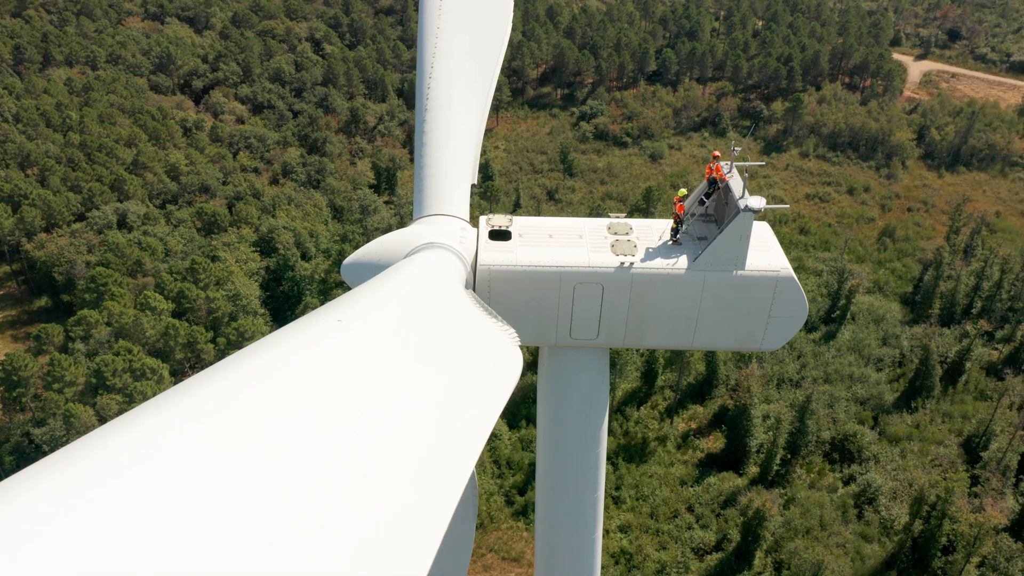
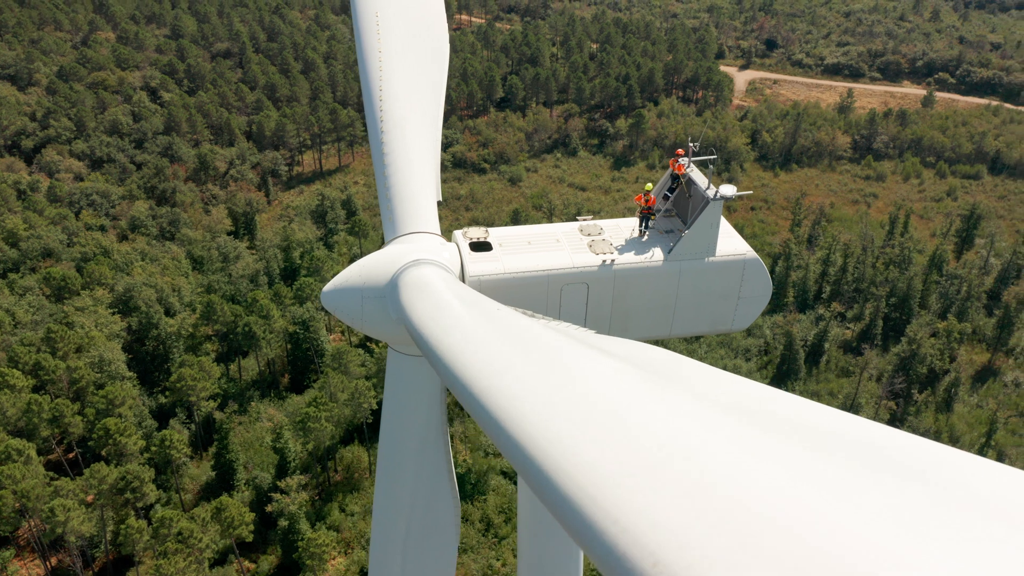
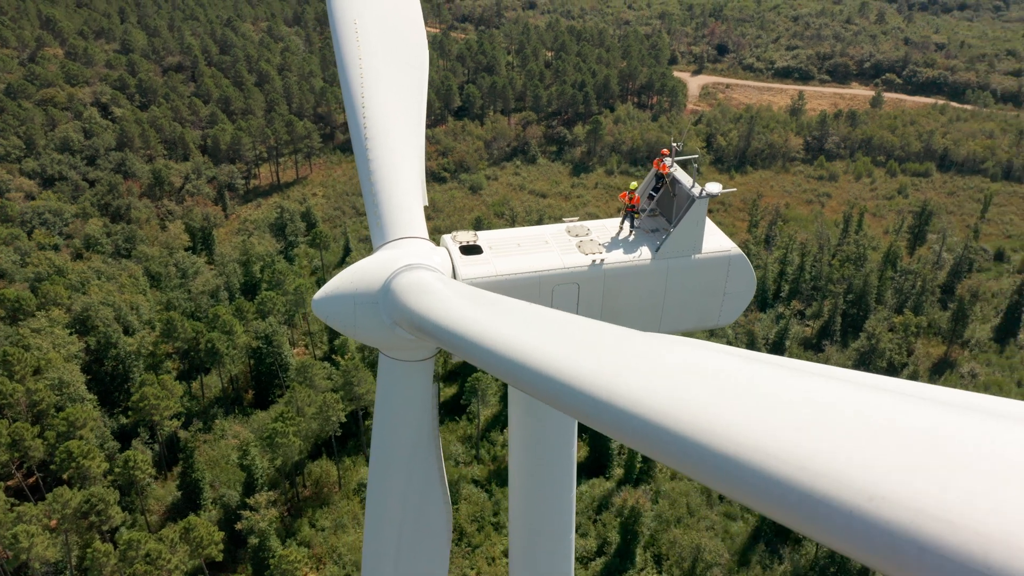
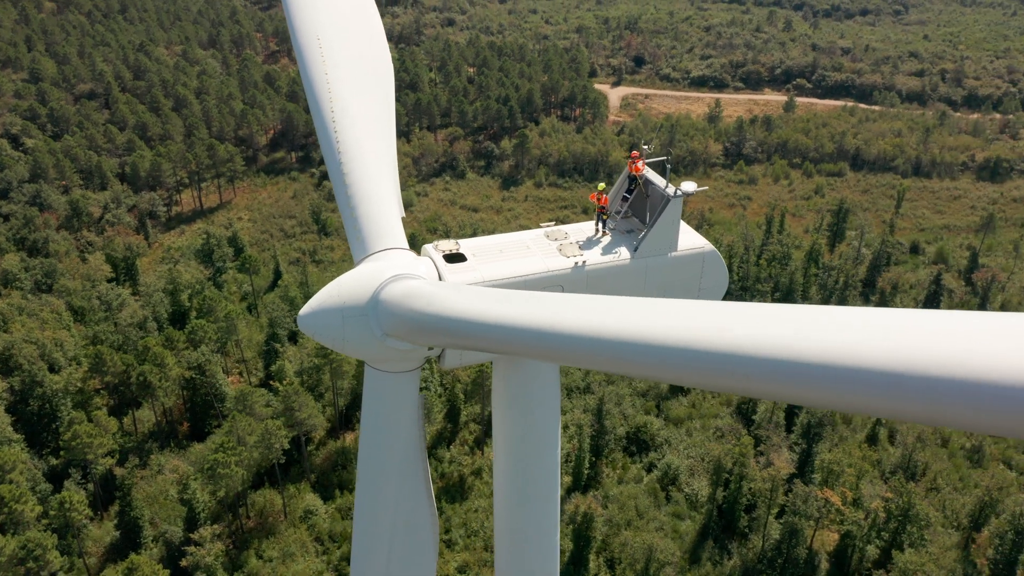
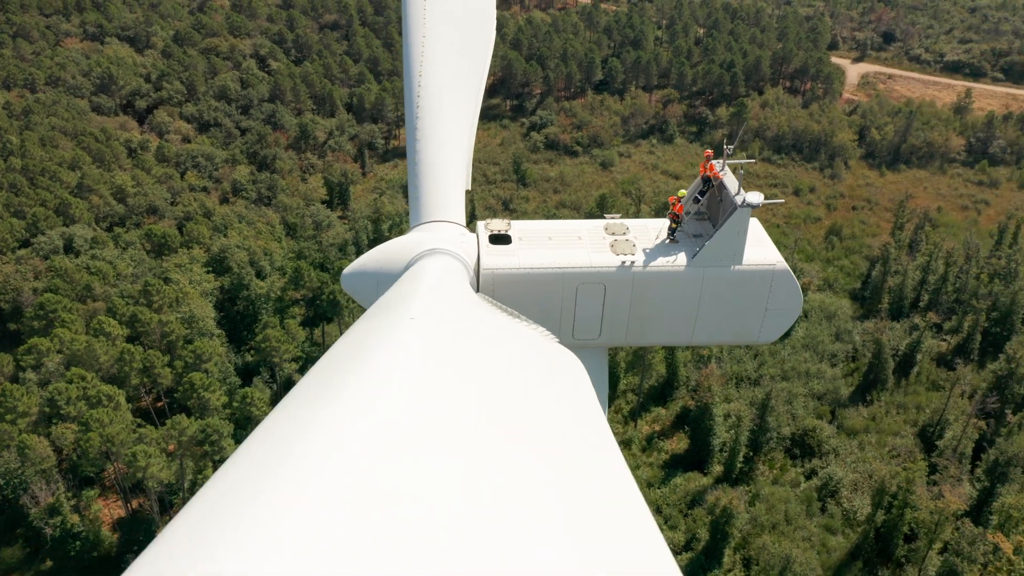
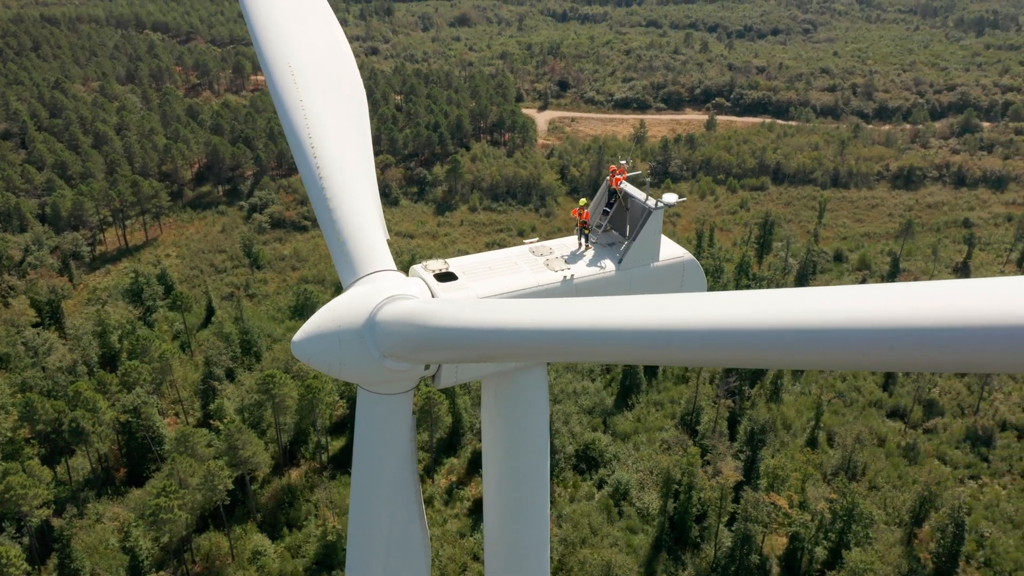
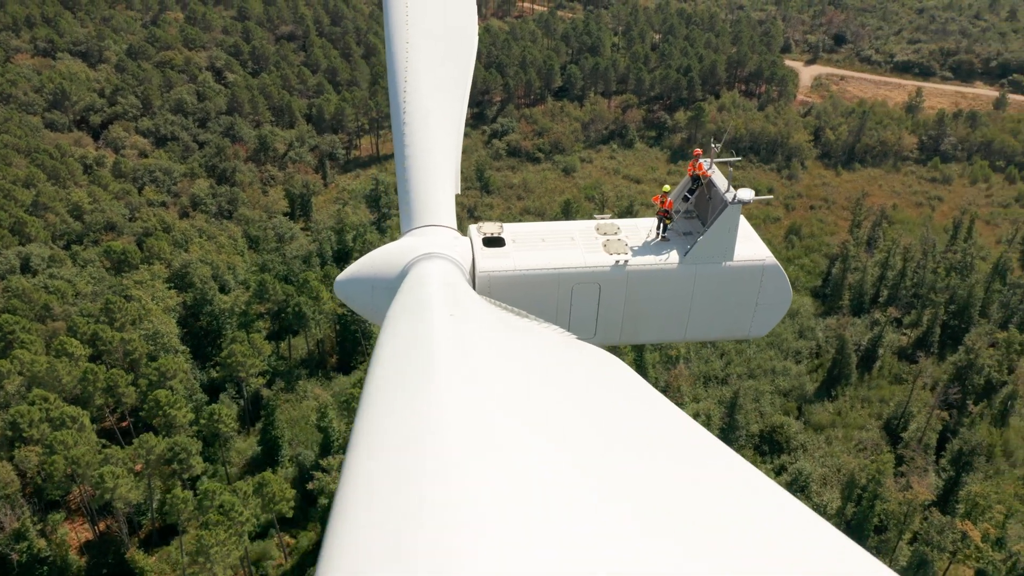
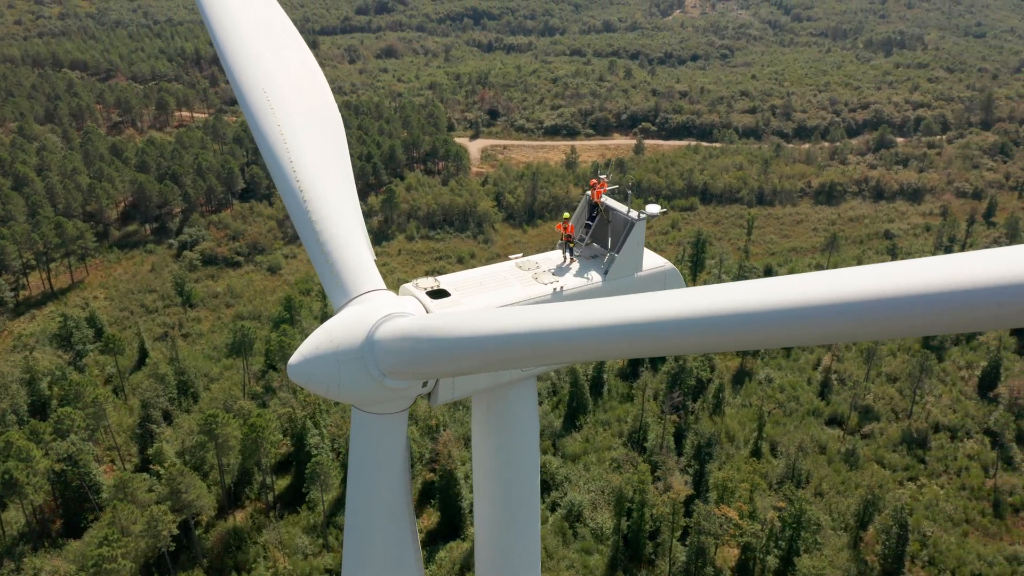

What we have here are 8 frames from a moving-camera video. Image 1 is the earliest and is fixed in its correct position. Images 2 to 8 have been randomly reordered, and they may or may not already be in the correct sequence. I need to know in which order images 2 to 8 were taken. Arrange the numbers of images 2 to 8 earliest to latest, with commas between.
5, 7, 2, 3, 4, 6, 8
